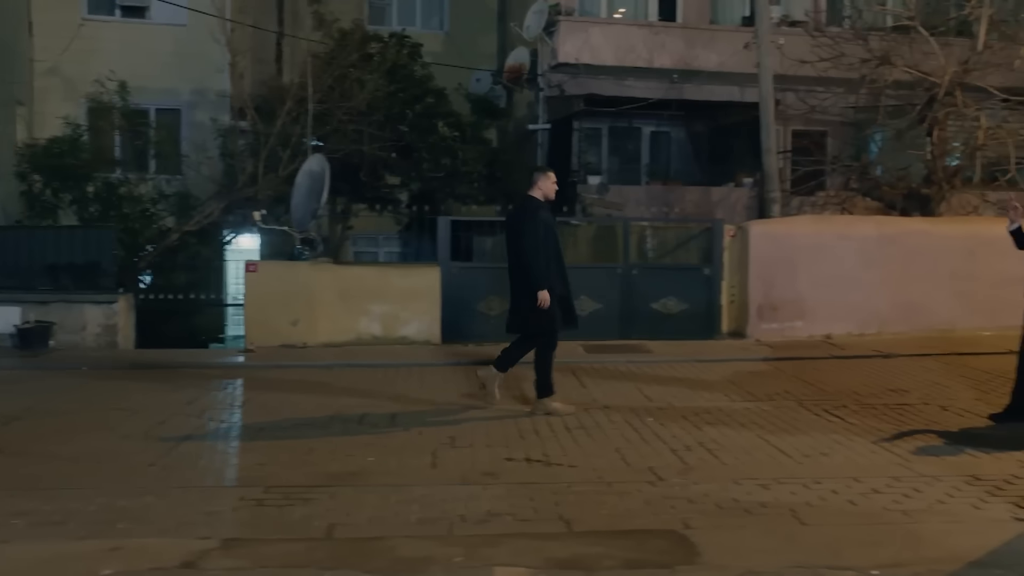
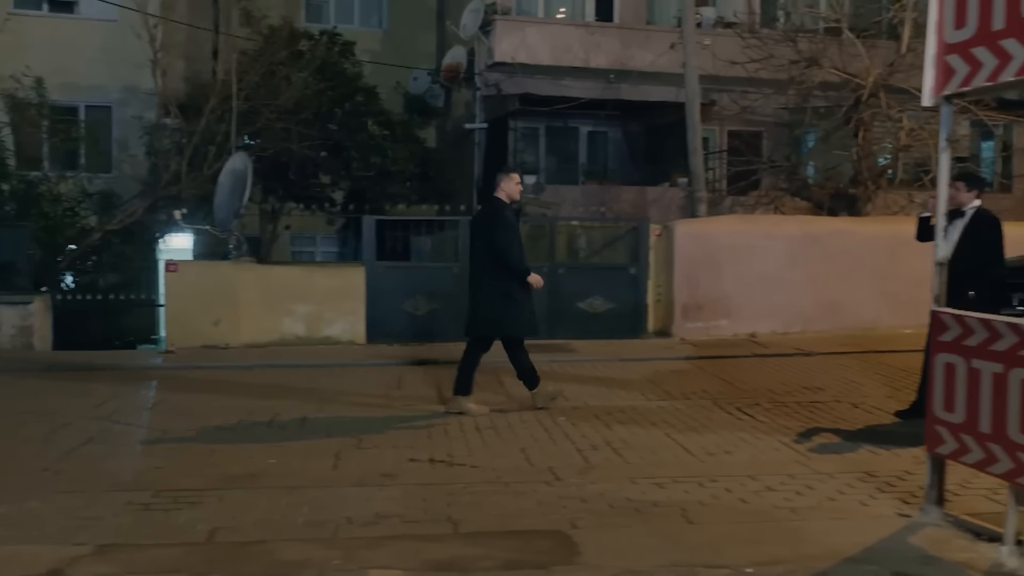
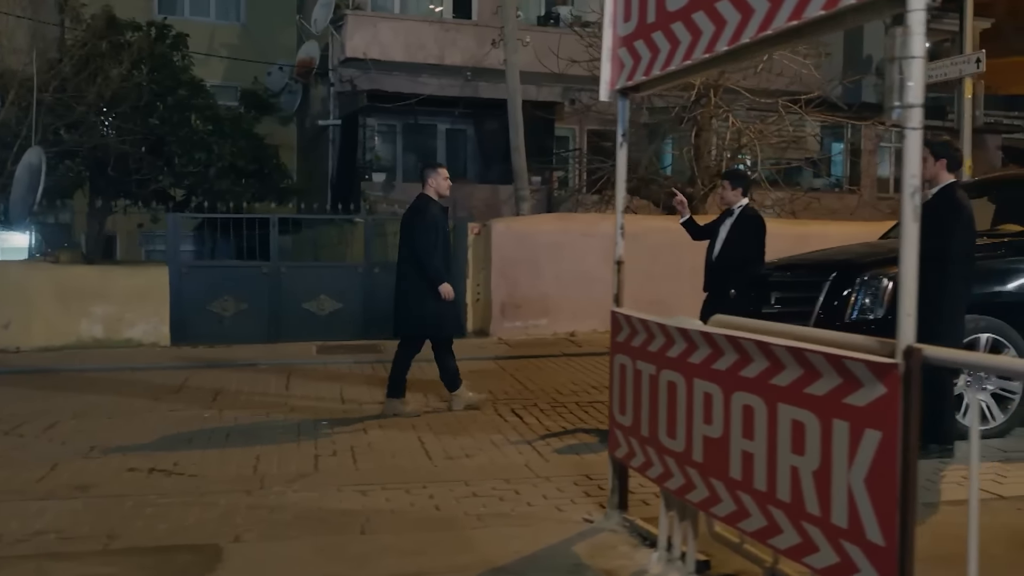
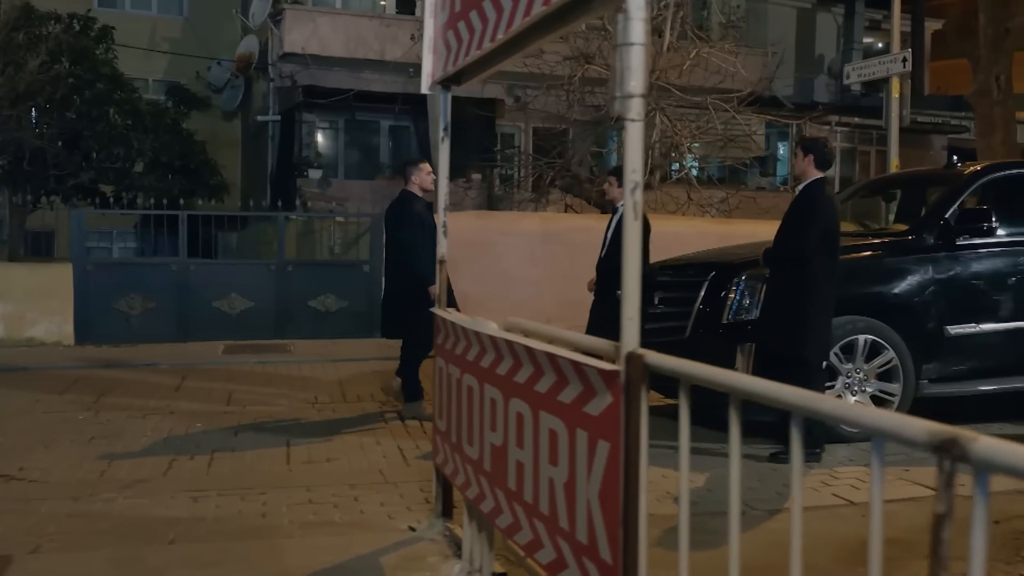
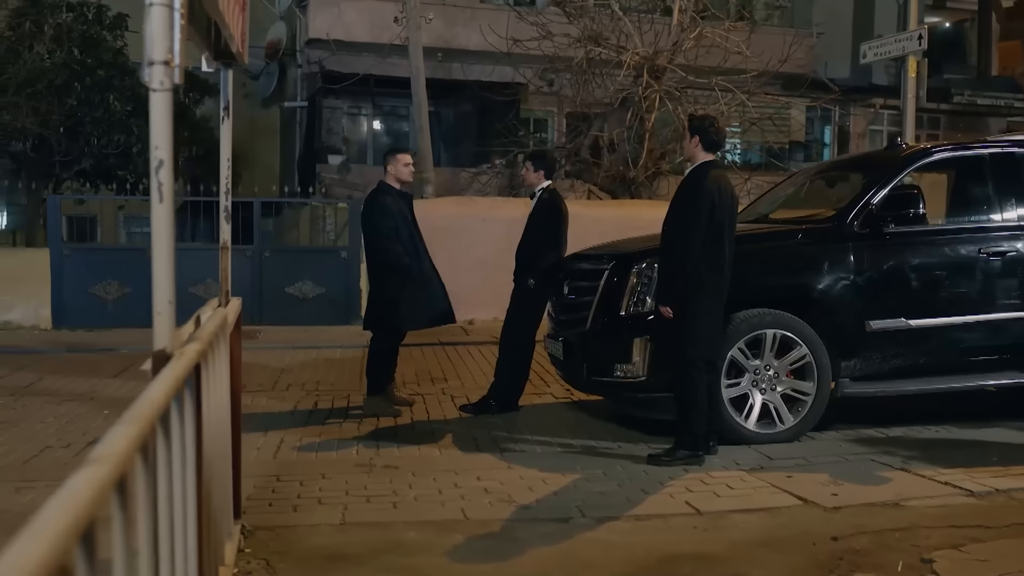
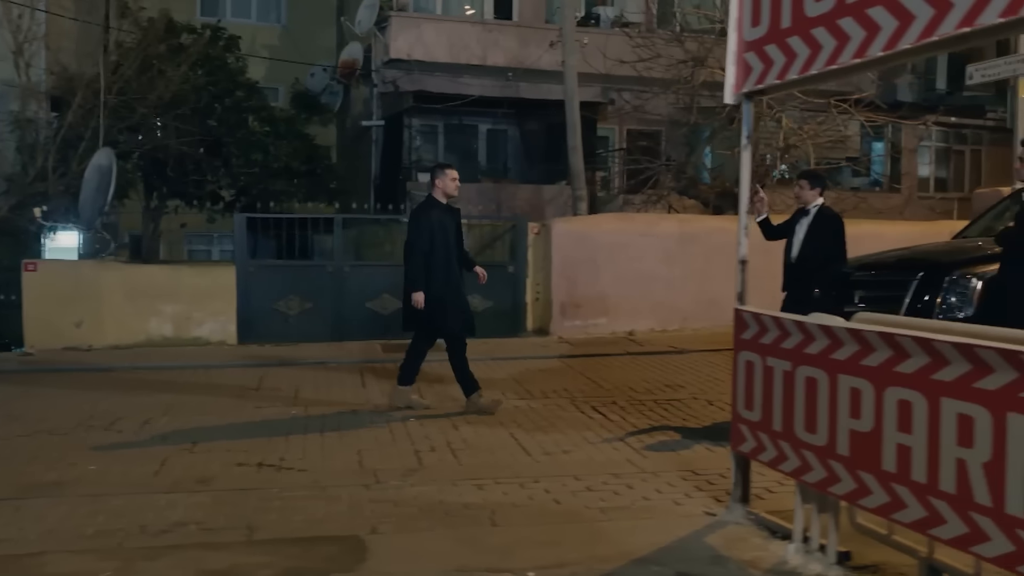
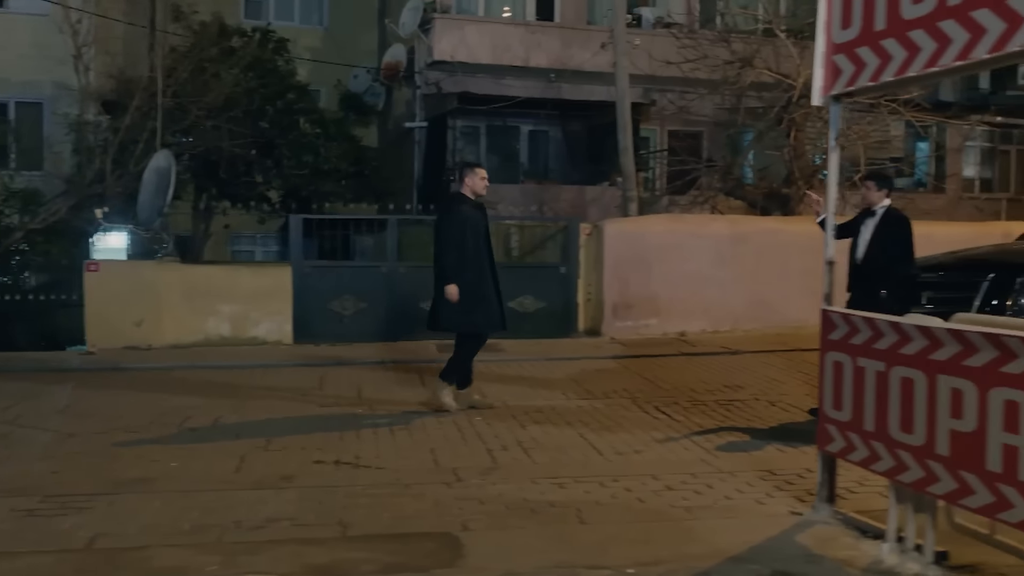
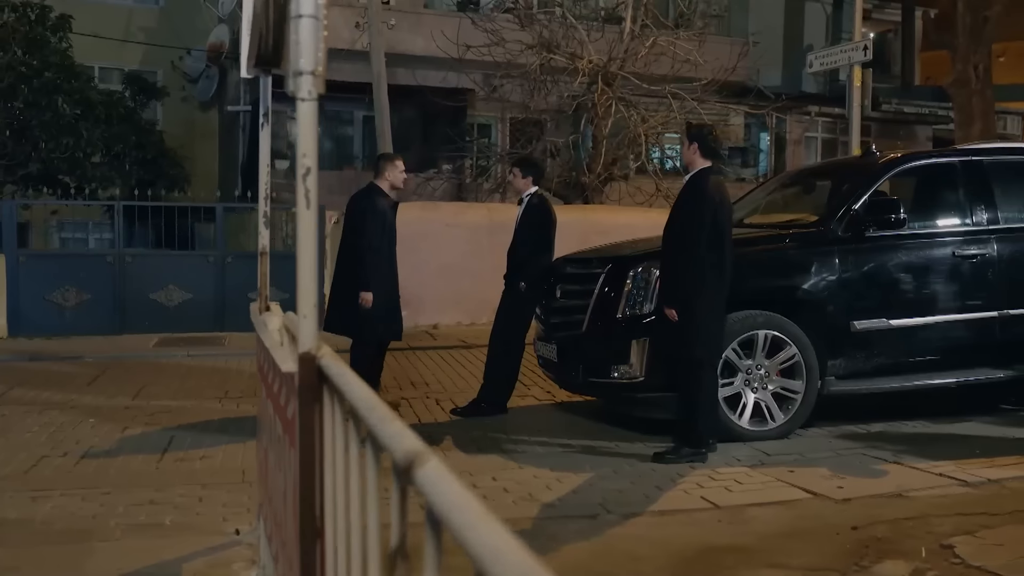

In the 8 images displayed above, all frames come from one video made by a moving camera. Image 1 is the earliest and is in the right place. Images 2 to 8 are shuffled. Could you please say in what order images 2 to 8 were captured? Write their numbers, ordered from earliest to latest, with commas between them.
2, 7, 6, 3, 4, 8, 5
